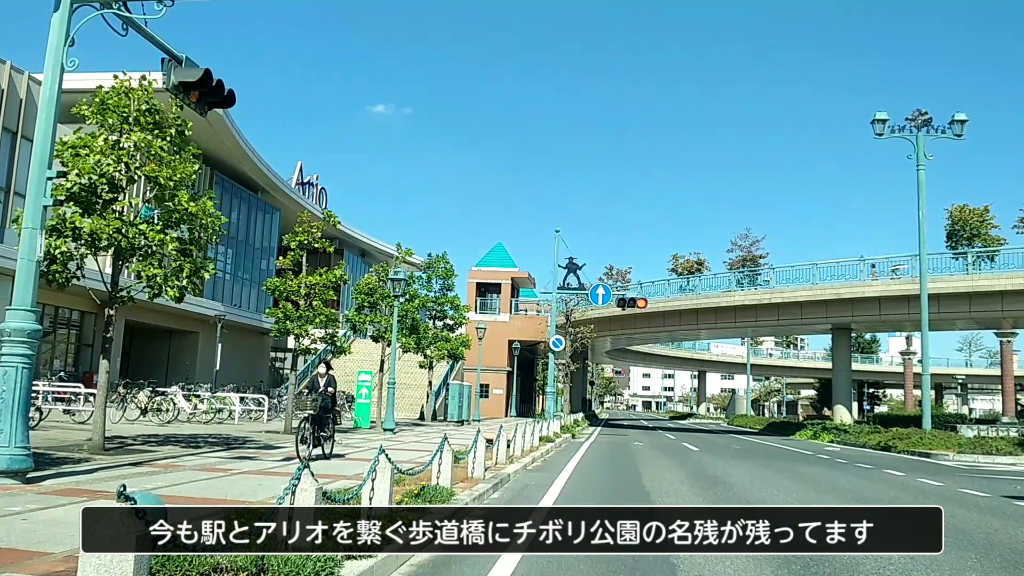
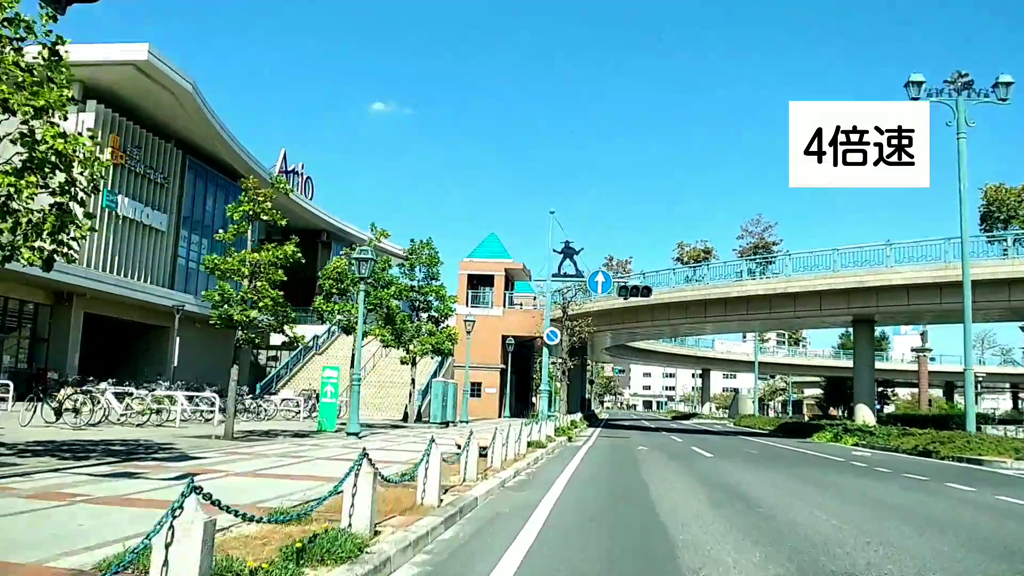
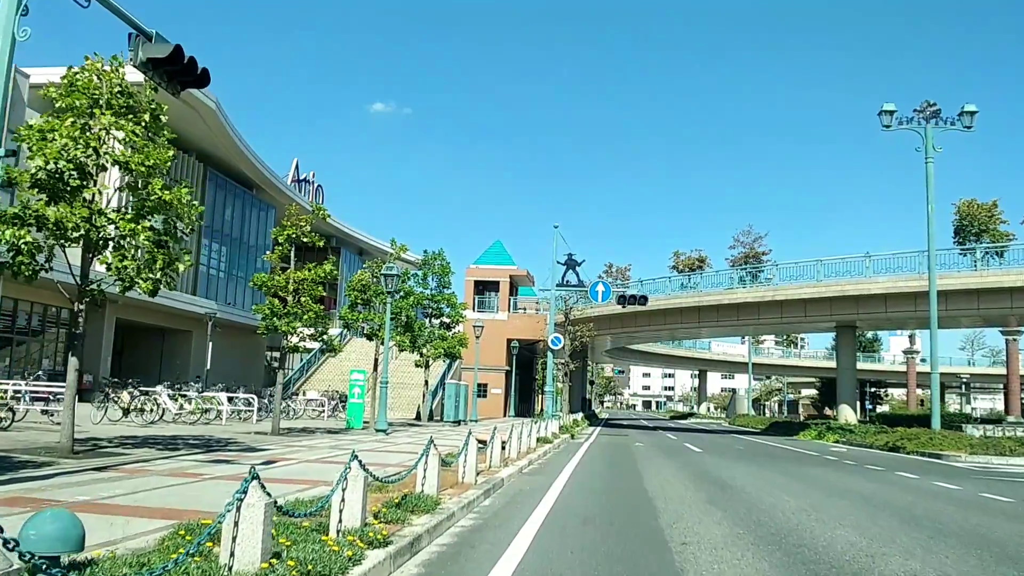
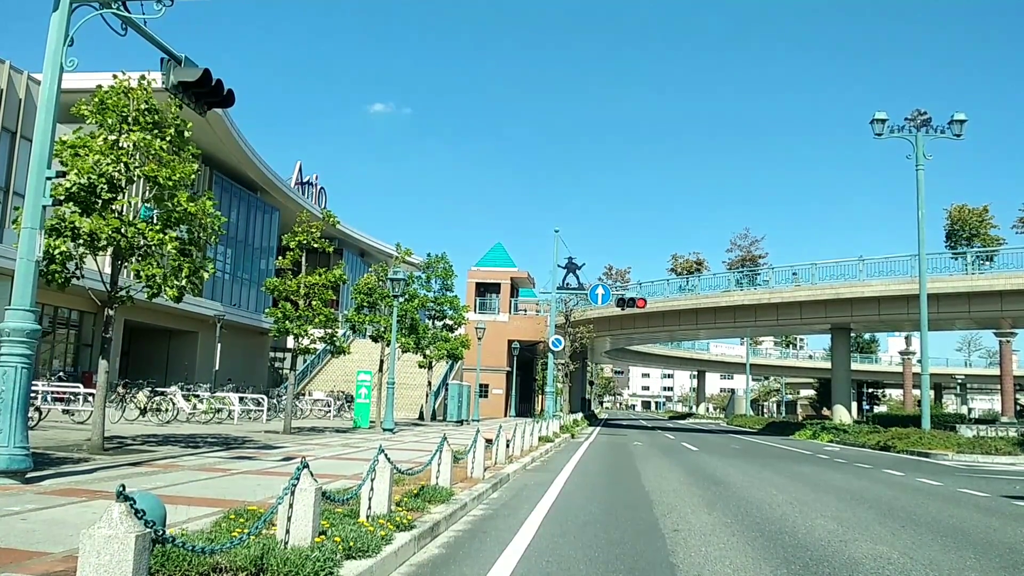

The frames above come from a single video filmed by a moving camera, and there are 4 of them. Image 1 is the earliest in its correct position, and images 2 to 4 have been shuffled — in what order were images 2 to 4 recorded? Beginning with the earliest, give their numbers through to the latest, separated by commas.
4, 3, 2
